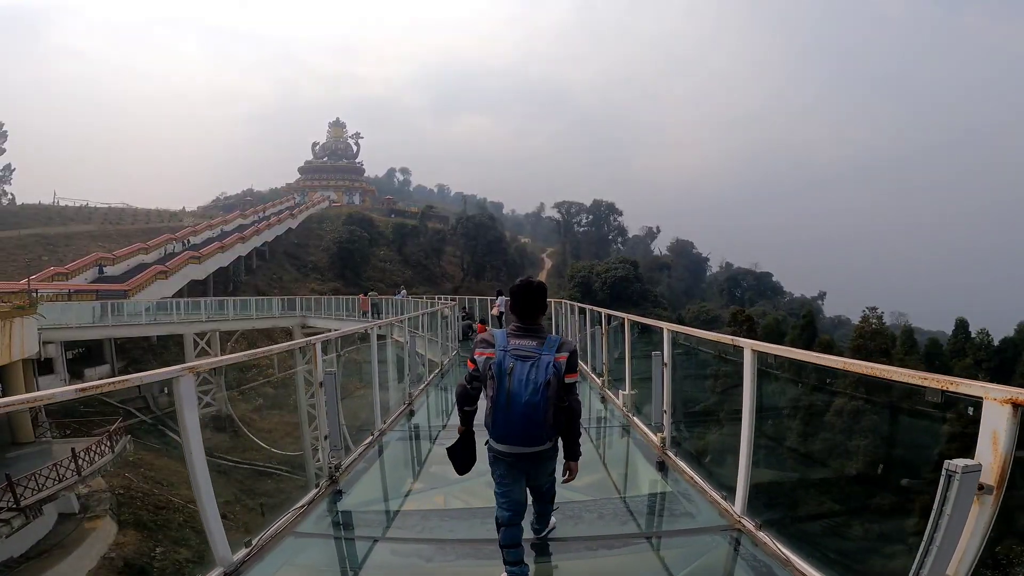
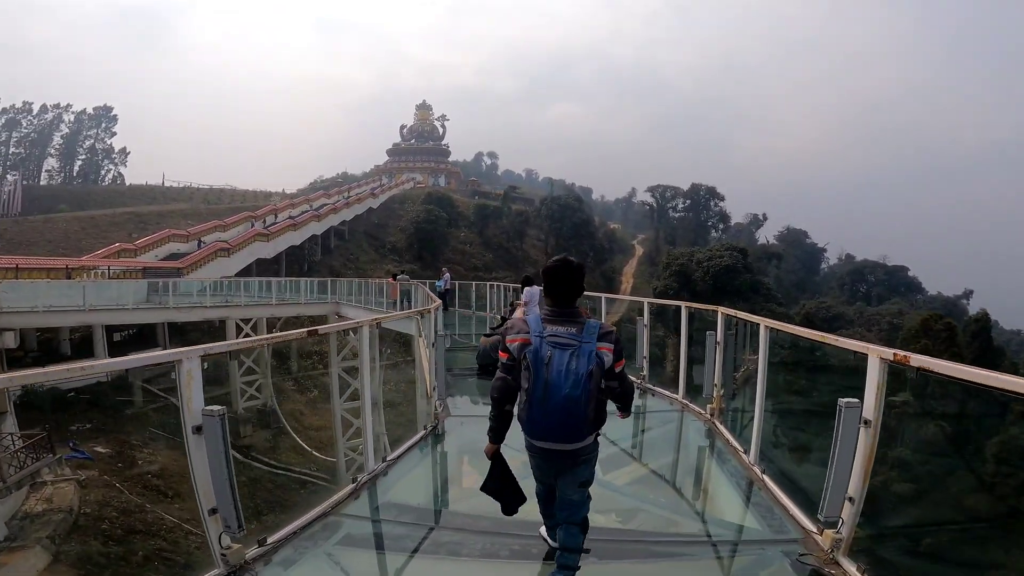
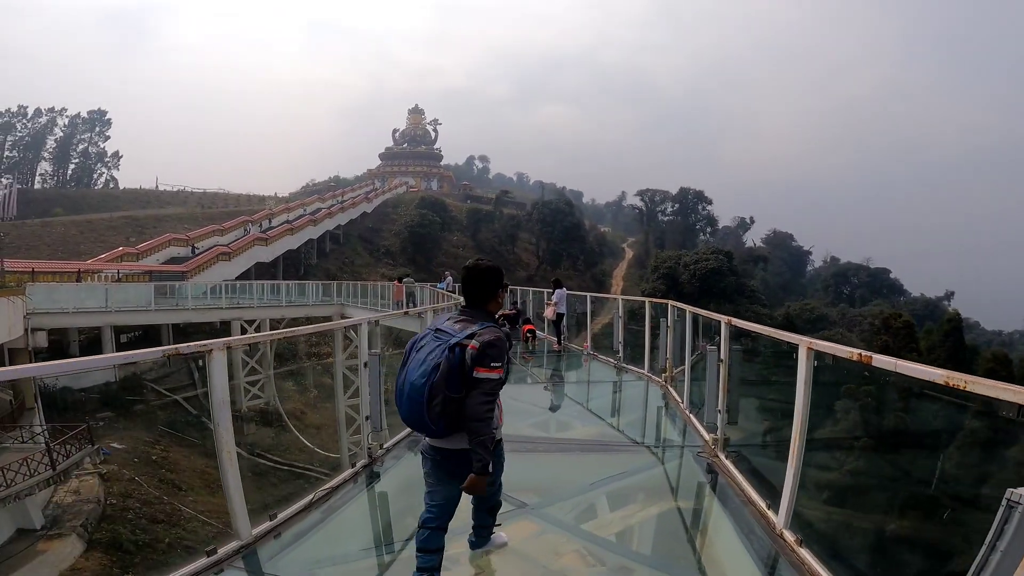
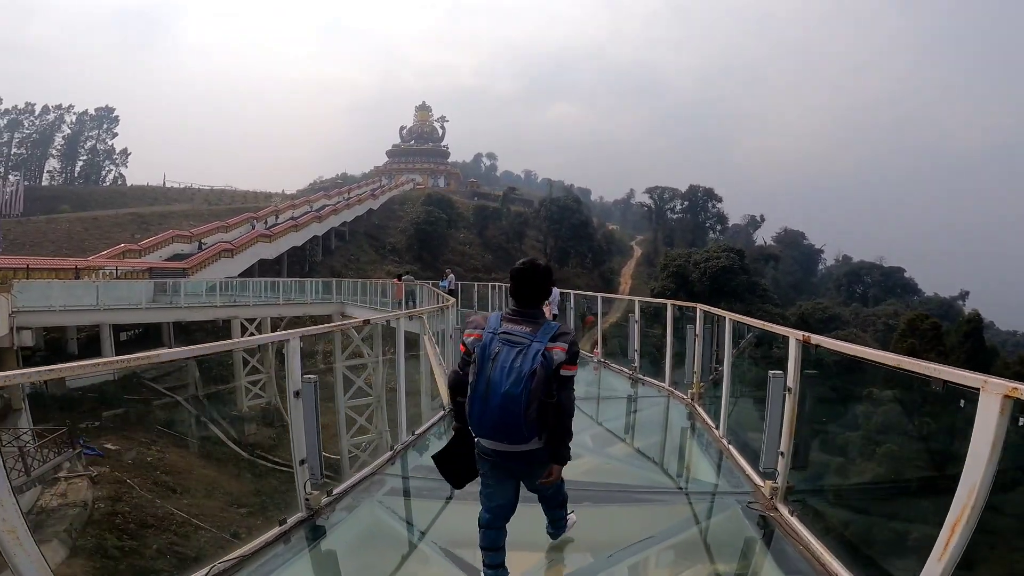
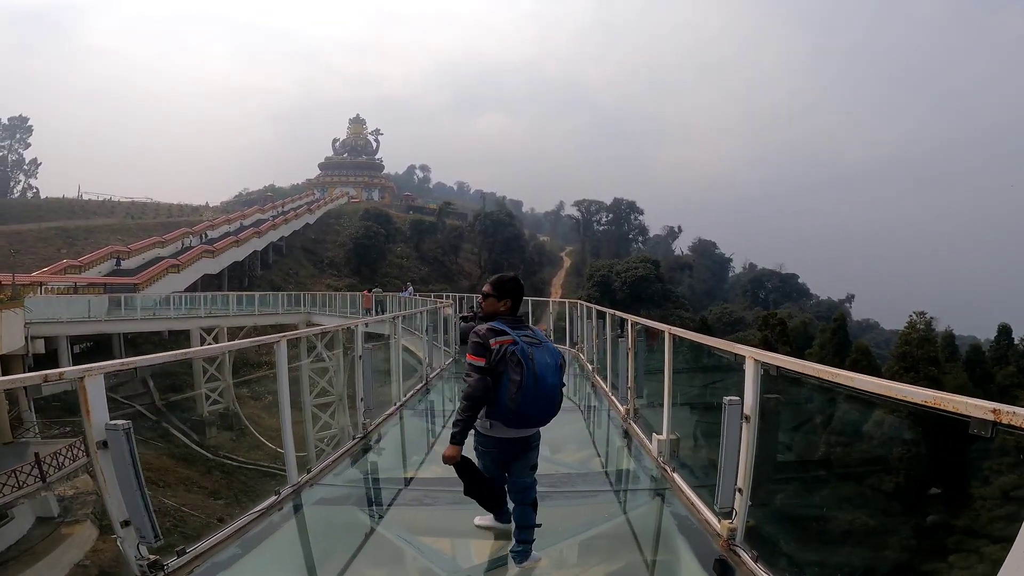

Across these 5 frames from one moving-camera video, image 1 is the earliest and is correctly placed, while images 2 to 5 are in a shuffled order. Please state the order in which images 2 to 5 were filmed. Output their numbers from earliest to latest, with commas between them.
5, 3, 4, 2
